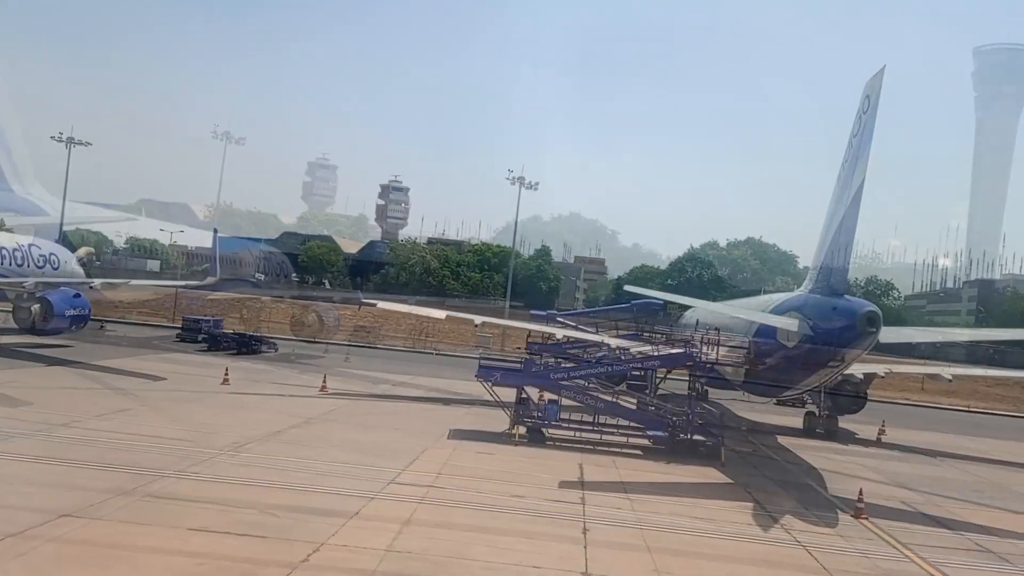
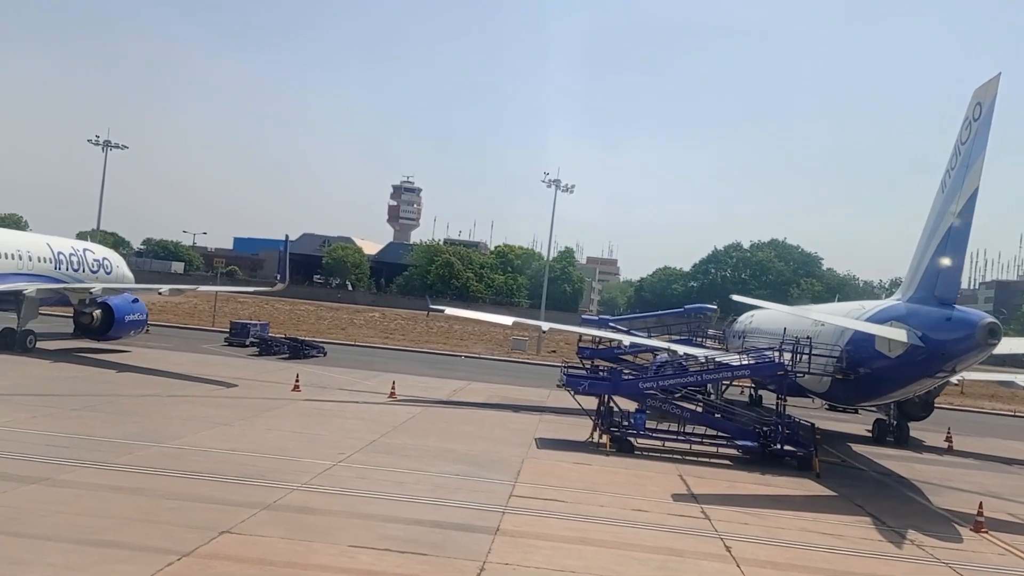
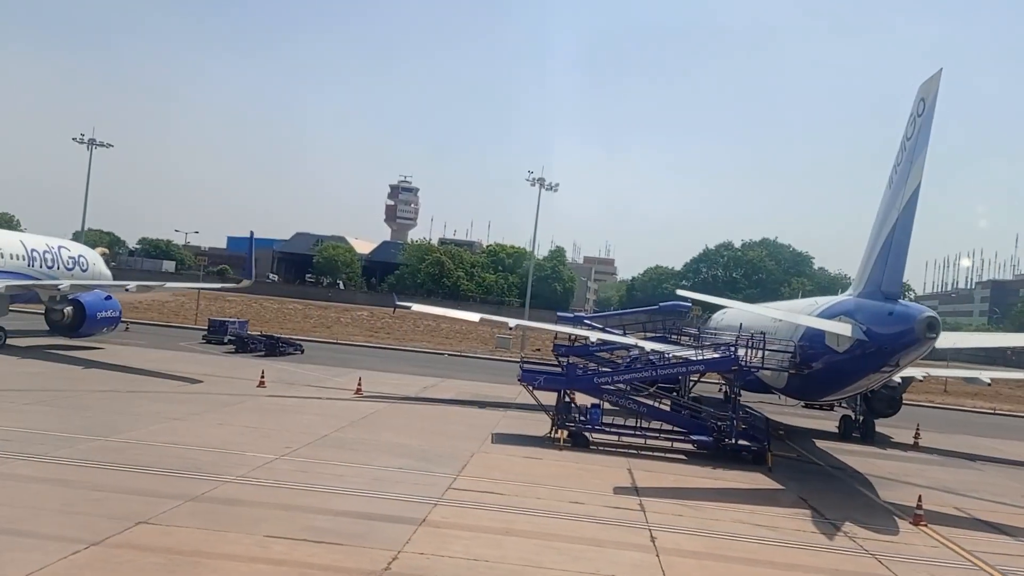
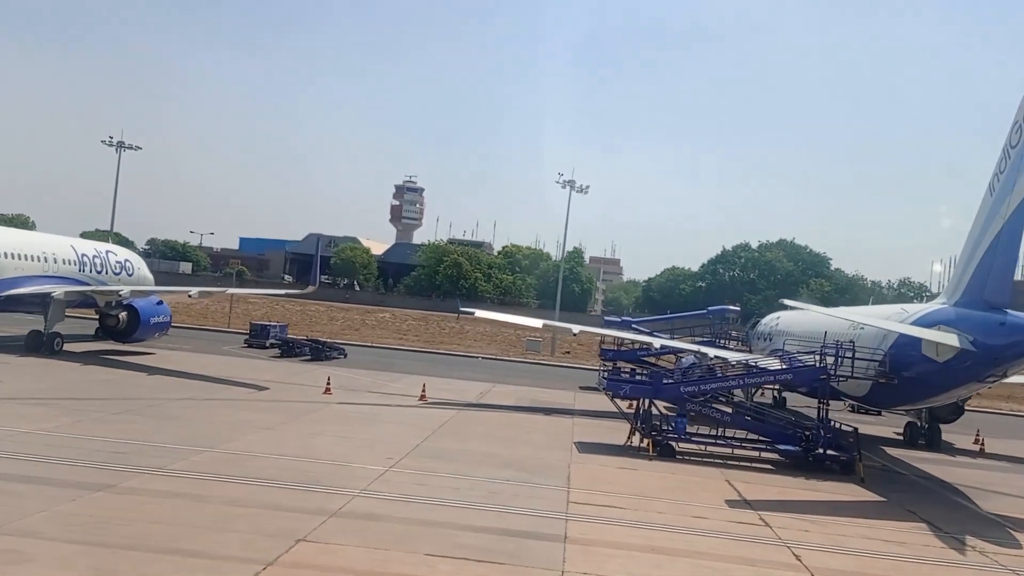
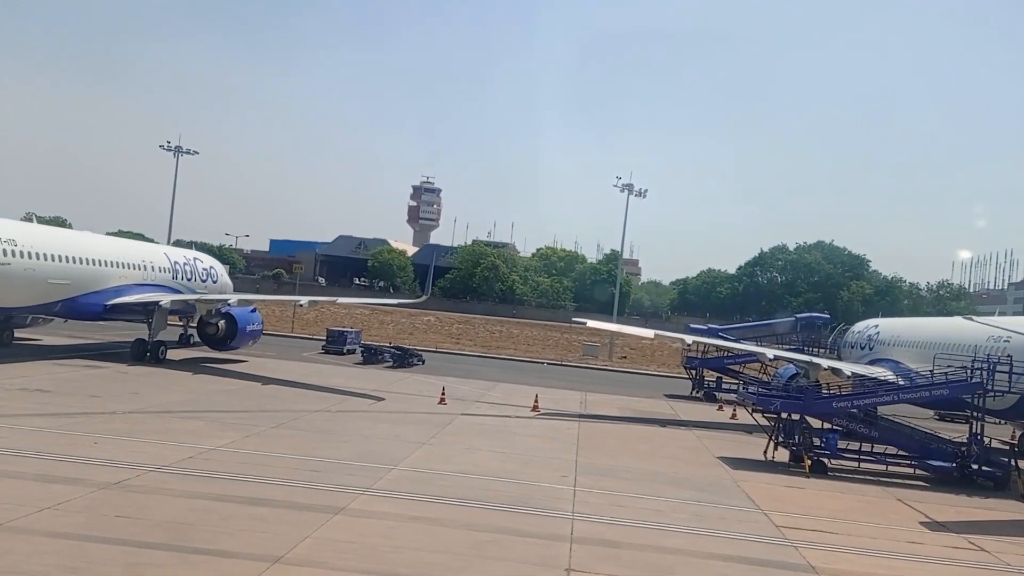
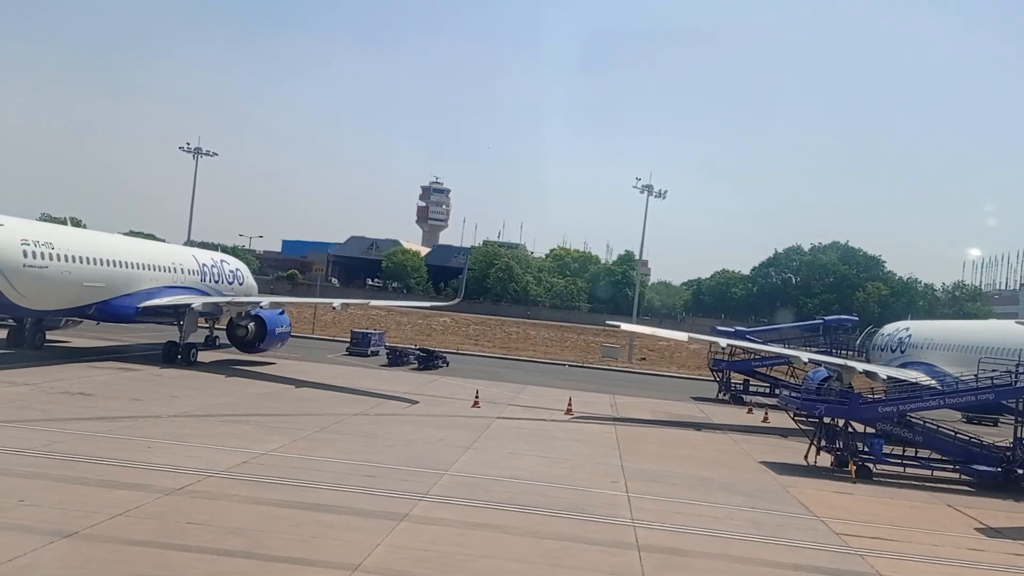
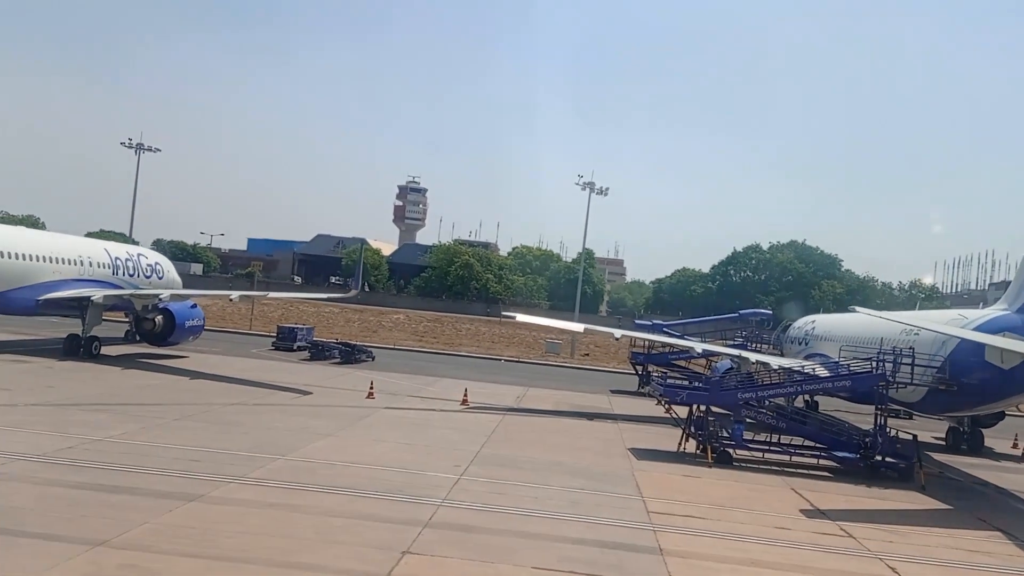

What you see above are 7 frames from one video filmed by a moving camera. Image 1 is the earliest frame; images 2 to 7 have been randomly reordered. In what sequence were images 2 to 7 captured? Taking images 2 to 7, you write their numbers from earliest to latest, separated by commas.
3, 2, 4, 7, 5, 6
